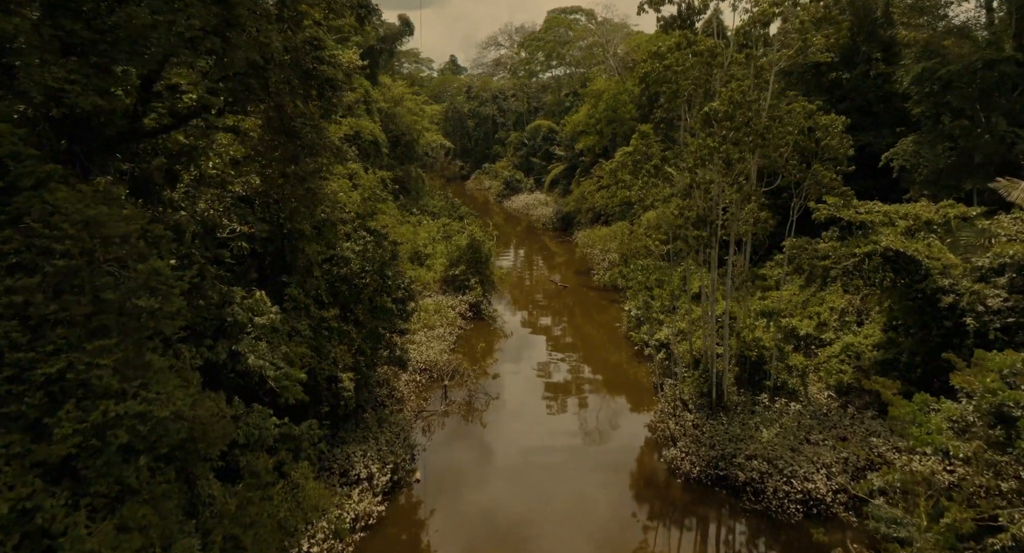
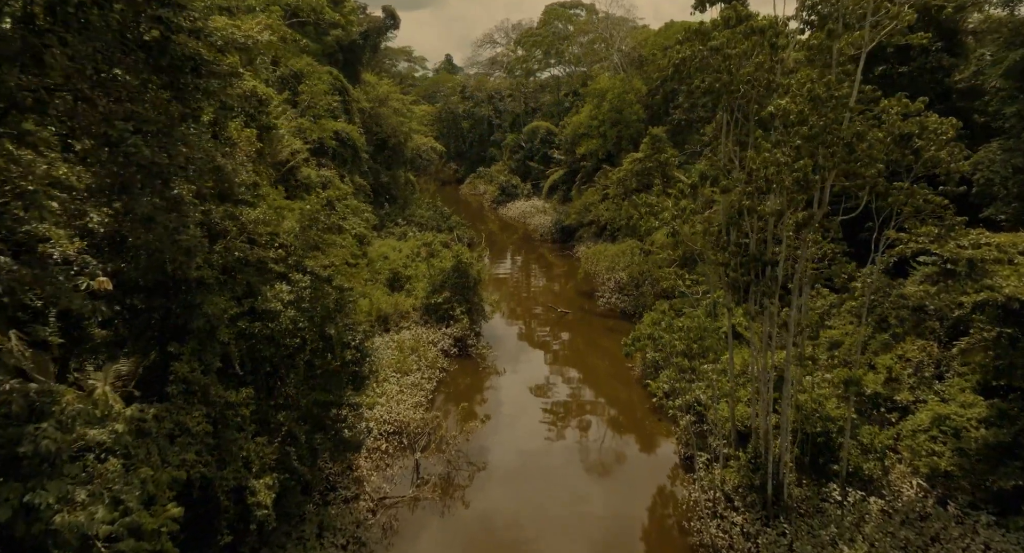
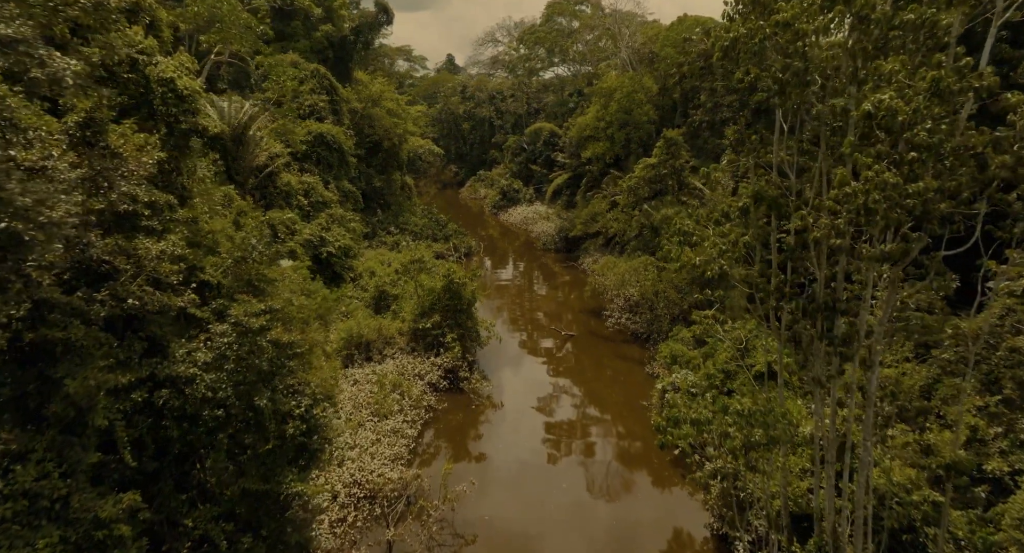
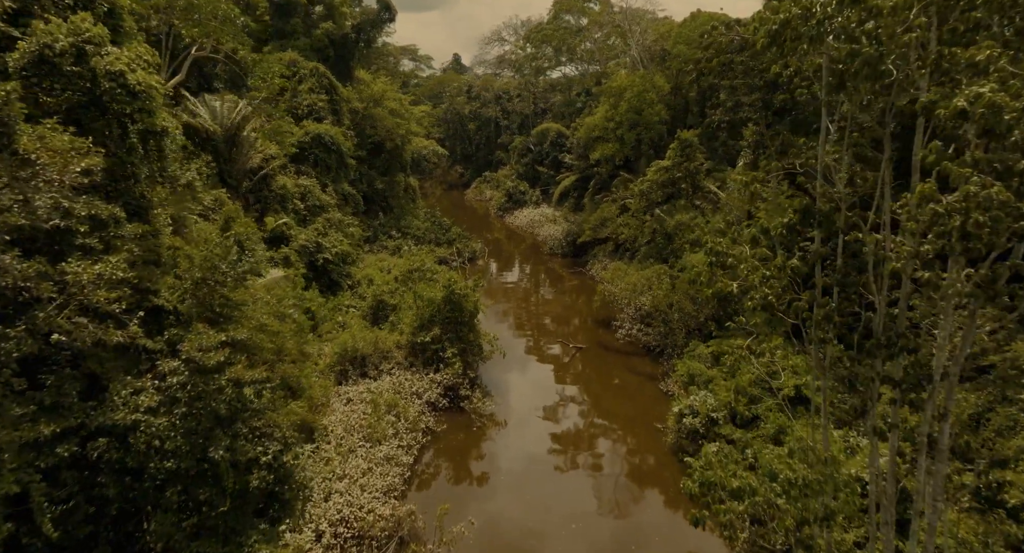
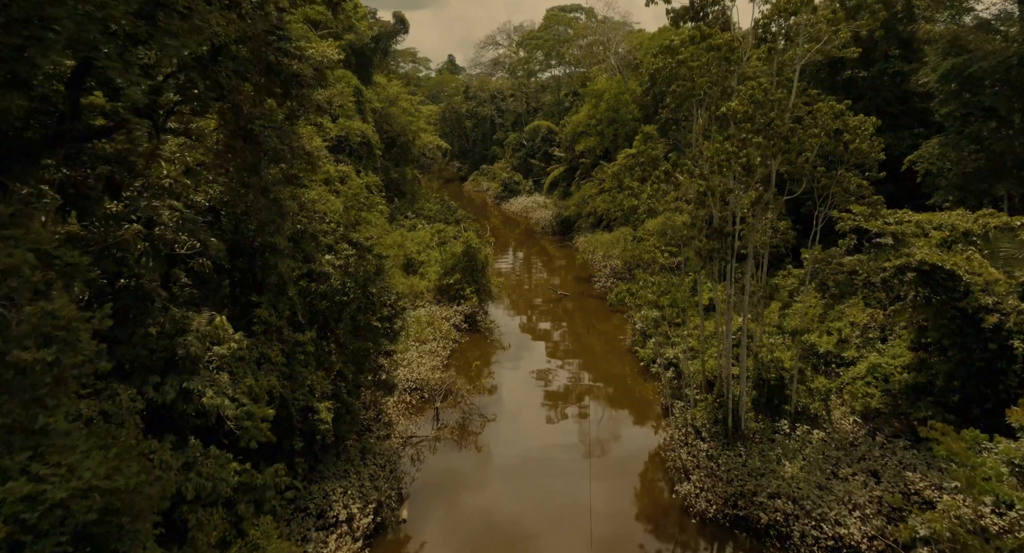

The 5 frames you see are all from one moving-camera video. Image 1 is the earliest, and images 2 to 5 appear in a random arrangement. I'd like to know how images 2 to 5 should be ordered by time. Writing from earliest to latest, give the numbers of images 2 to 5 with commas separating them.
5, 2, 3, 4
